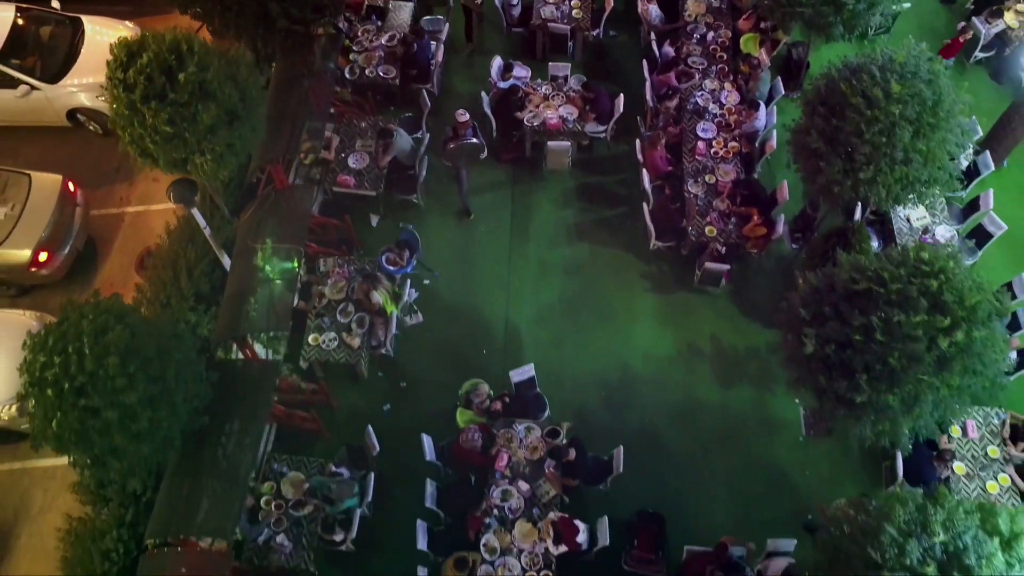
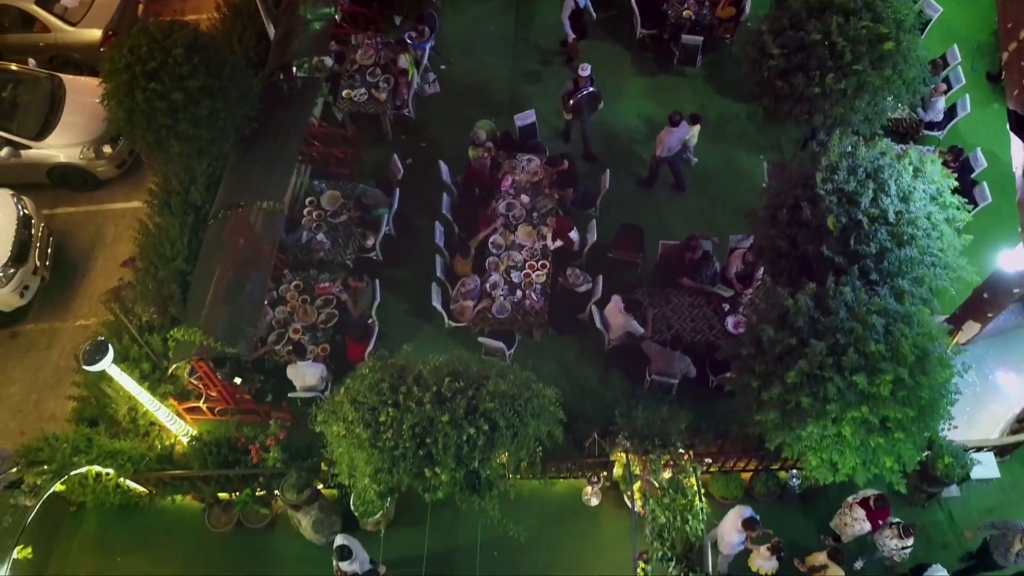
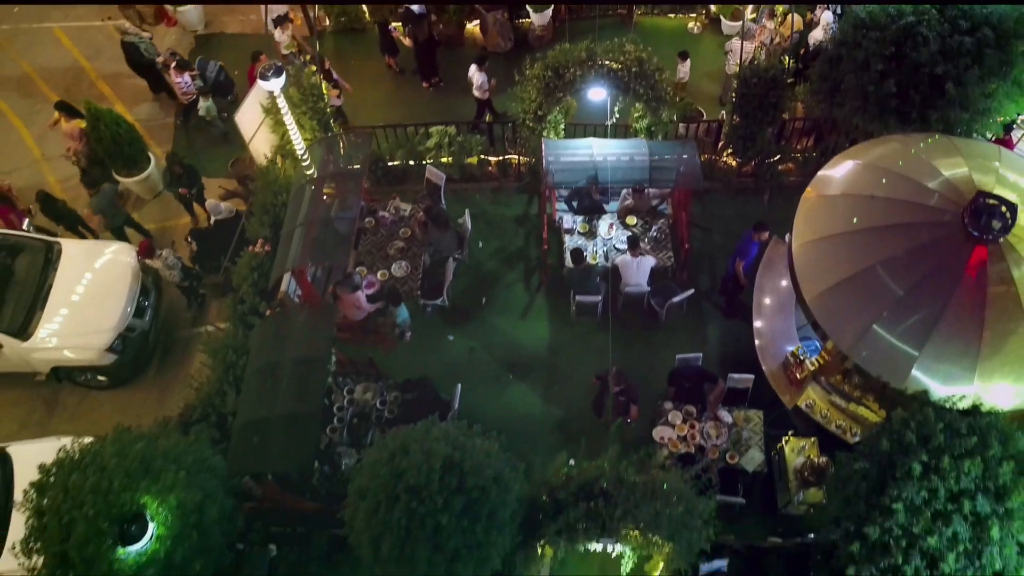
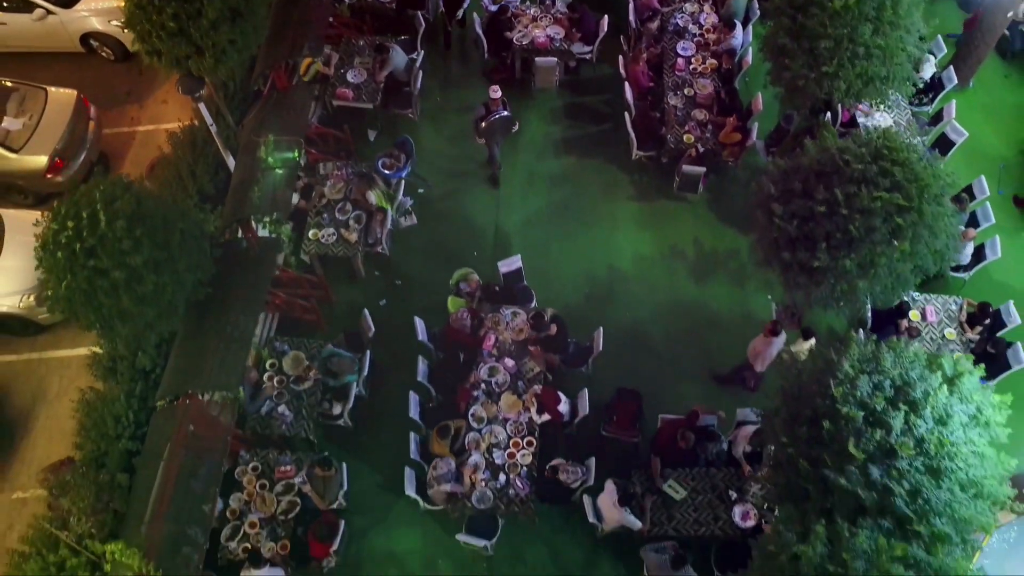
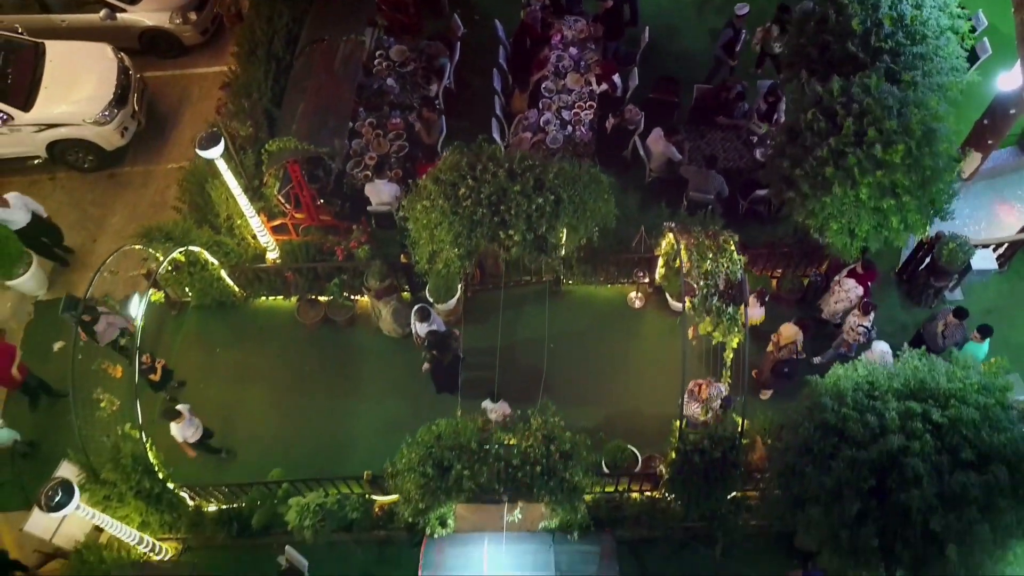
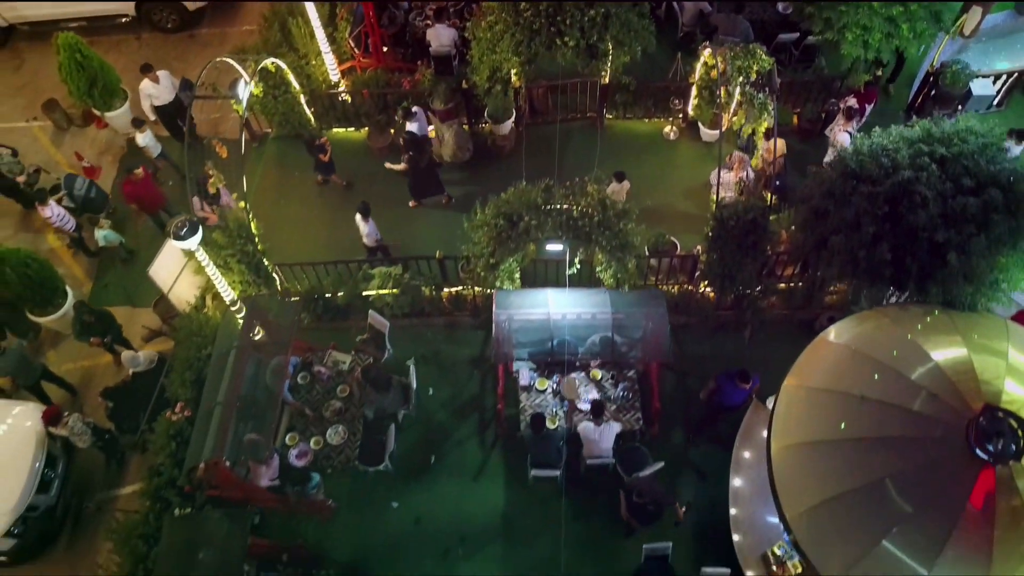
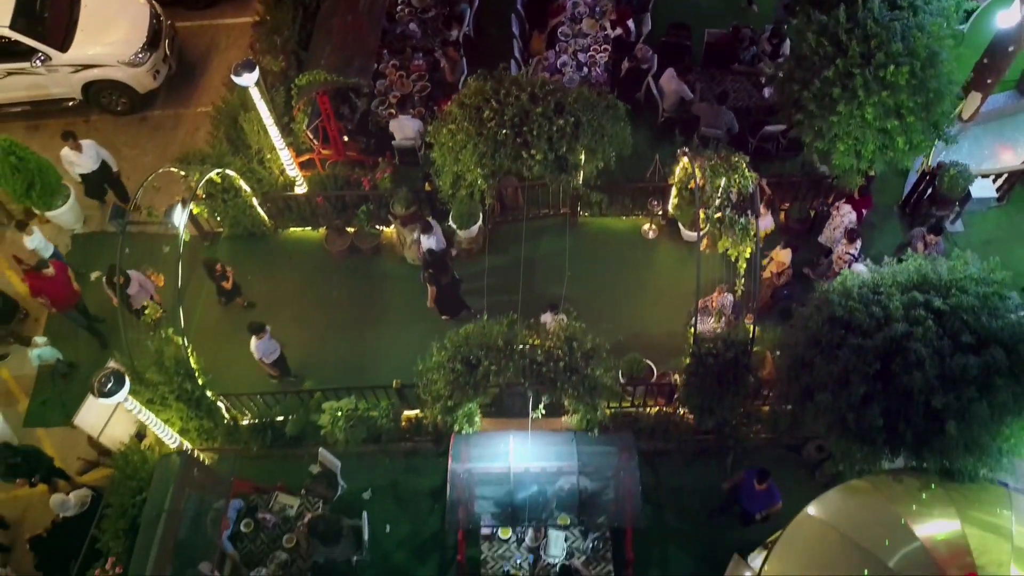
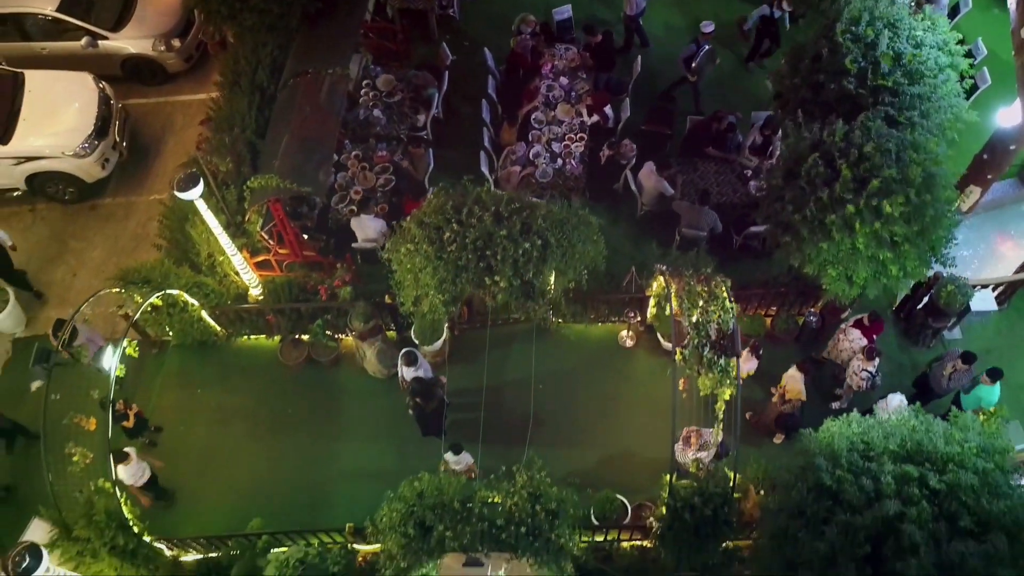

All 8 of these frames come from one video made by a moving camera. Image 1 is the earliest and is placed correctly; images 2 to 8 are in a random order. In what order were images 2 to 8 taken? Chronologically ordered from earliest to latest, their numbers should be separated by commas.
4, 2, 8, 5, 7, 6, 3
